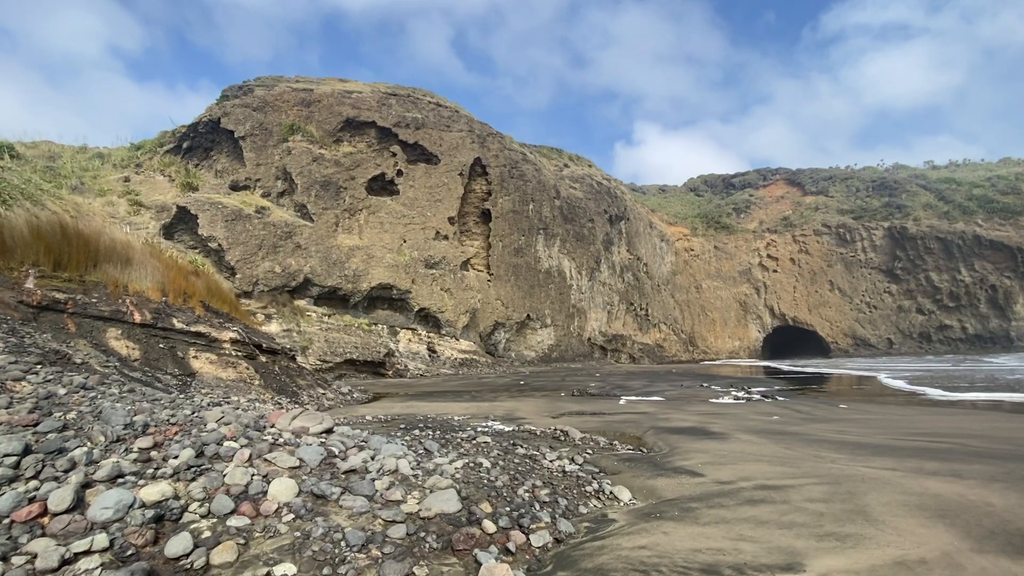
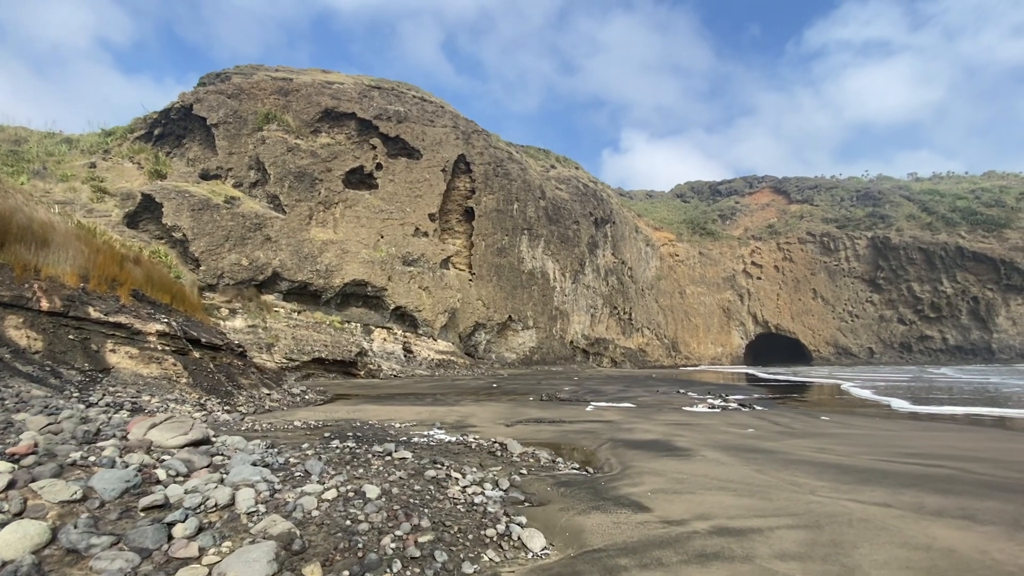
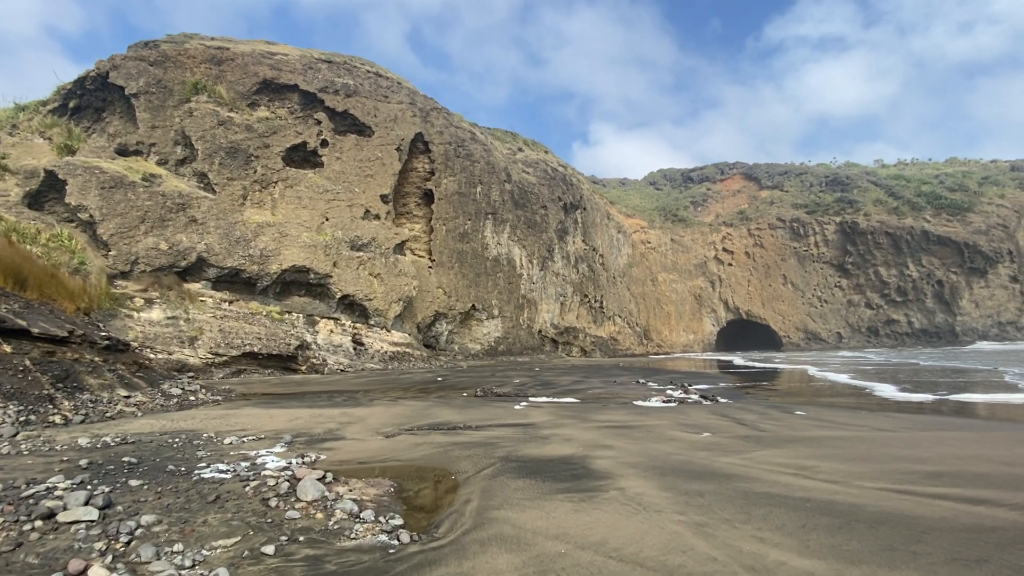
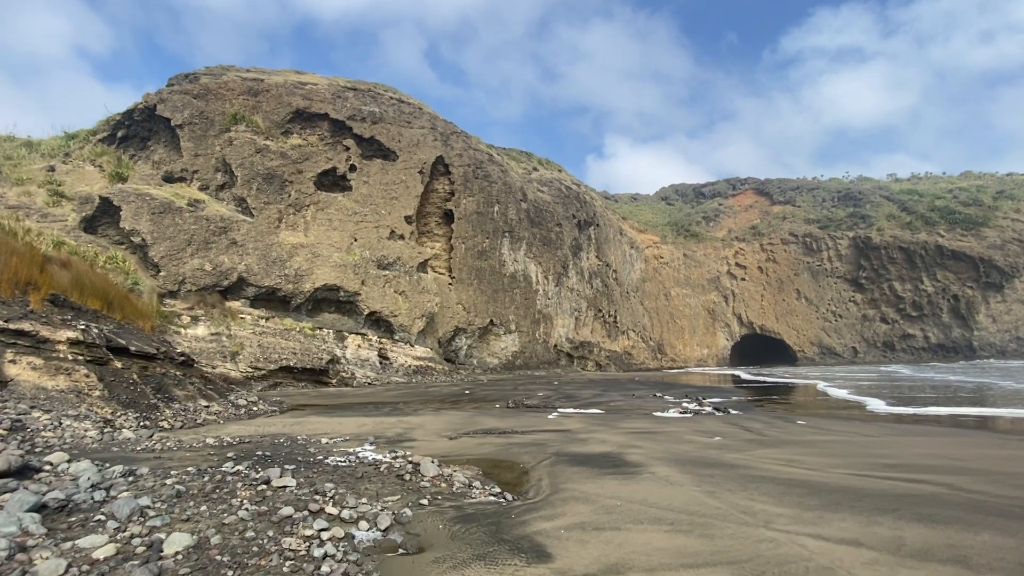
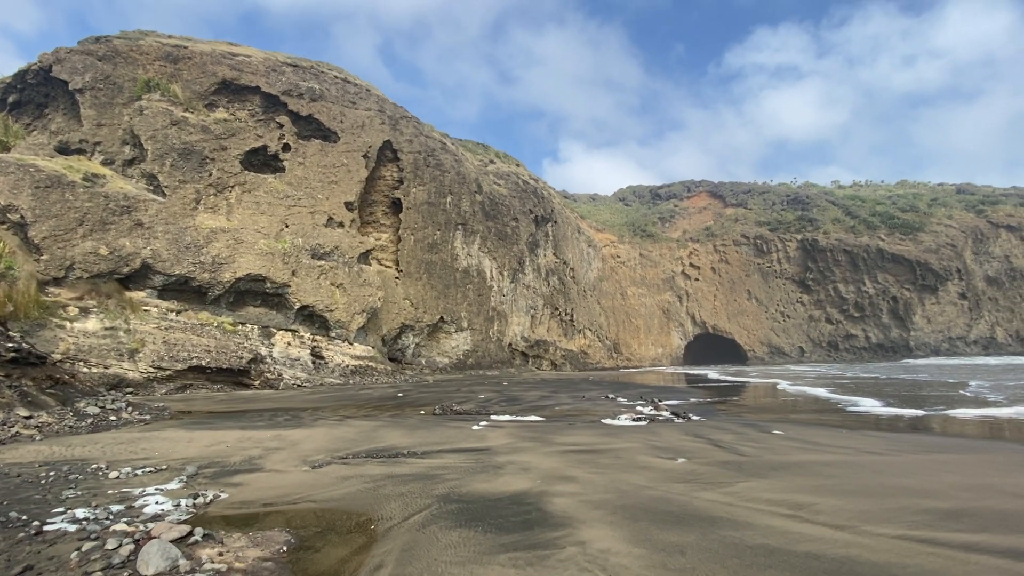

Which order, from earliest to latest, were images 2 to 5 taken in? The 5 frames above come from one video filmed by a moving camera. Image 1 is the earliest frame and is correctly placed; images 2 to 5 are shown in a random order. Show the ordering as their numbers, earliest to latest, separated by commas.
2, 4, 3, 5
